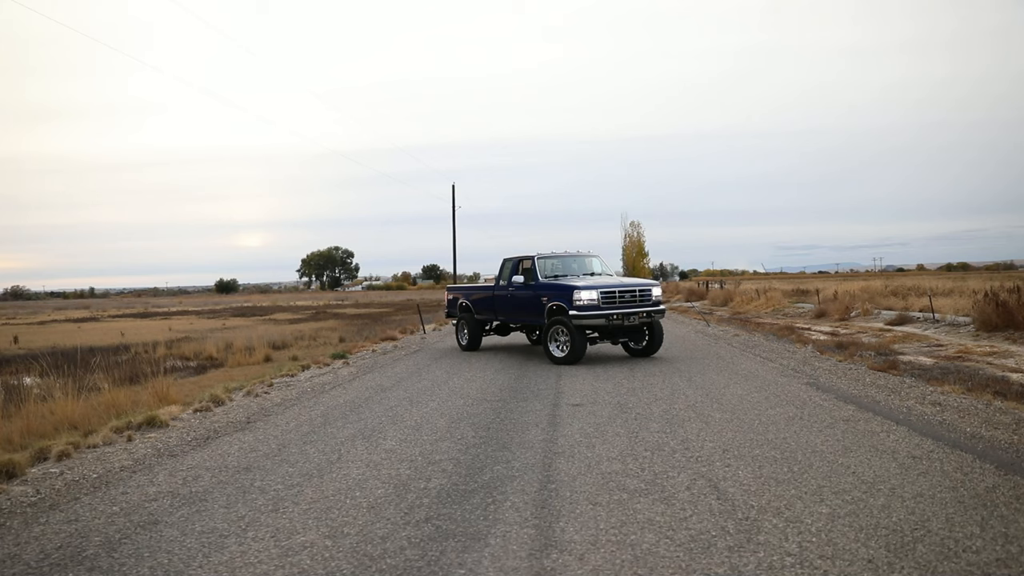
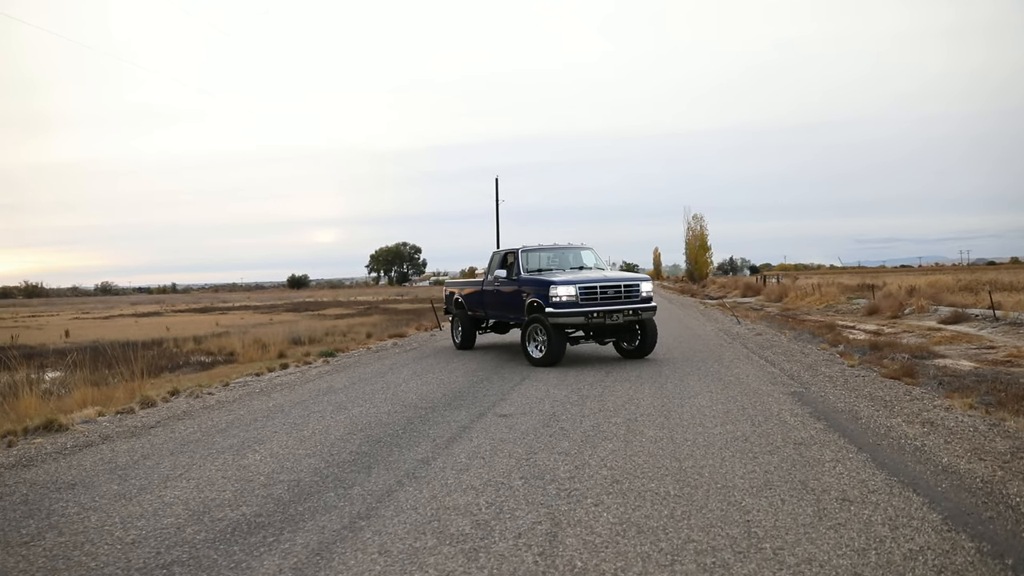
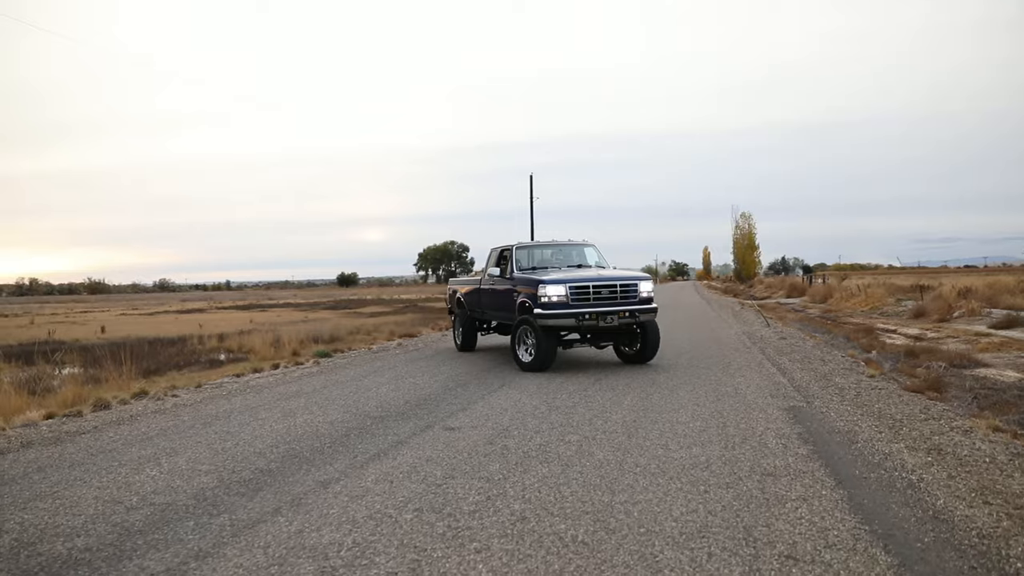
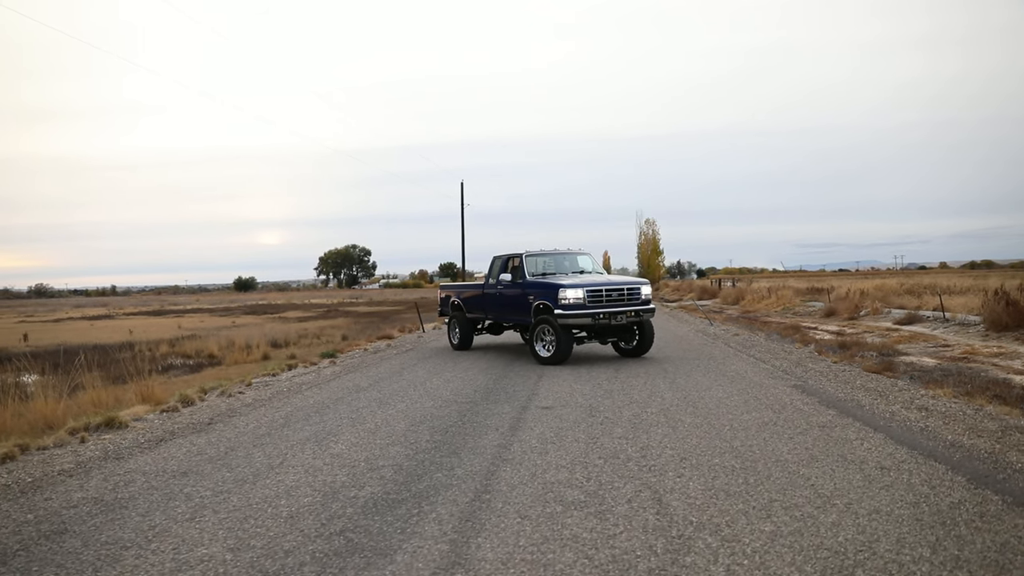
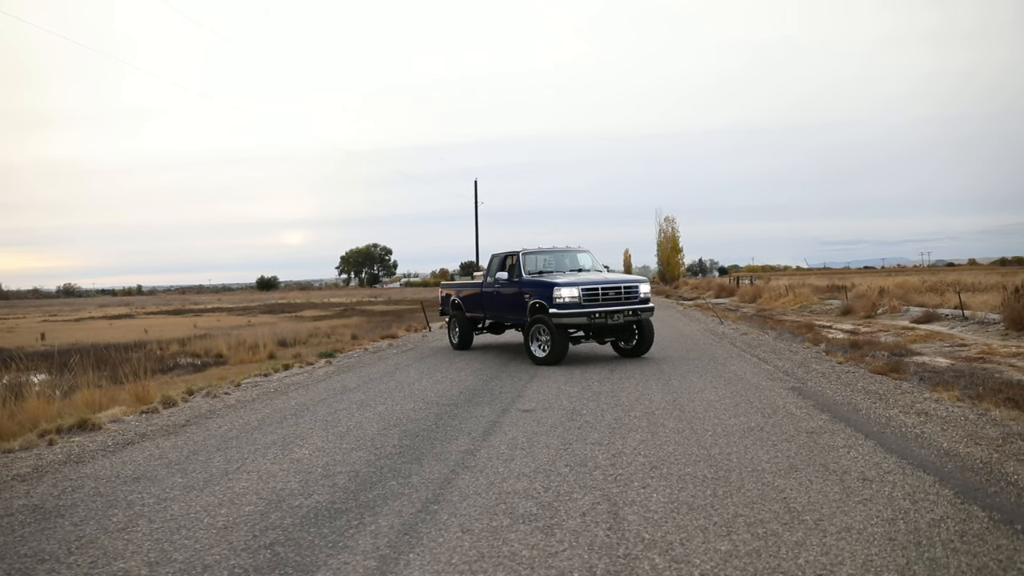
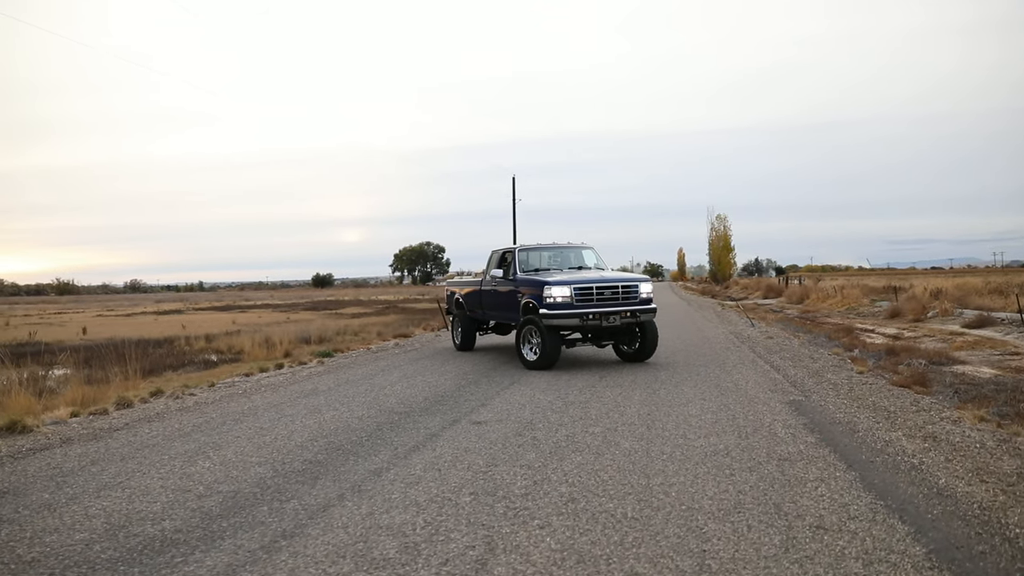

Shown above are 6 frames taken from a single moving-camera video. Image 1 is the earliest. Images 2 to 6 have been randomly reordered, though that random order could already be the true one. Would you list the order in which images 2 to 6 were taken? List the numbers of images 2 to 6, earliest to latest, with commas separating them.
4, 5, 2, 6, 3
